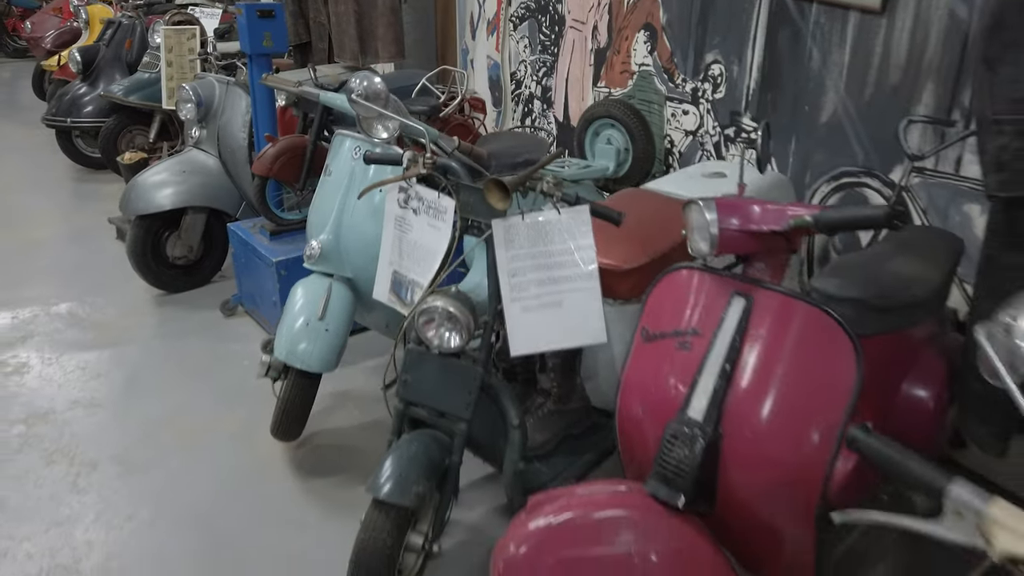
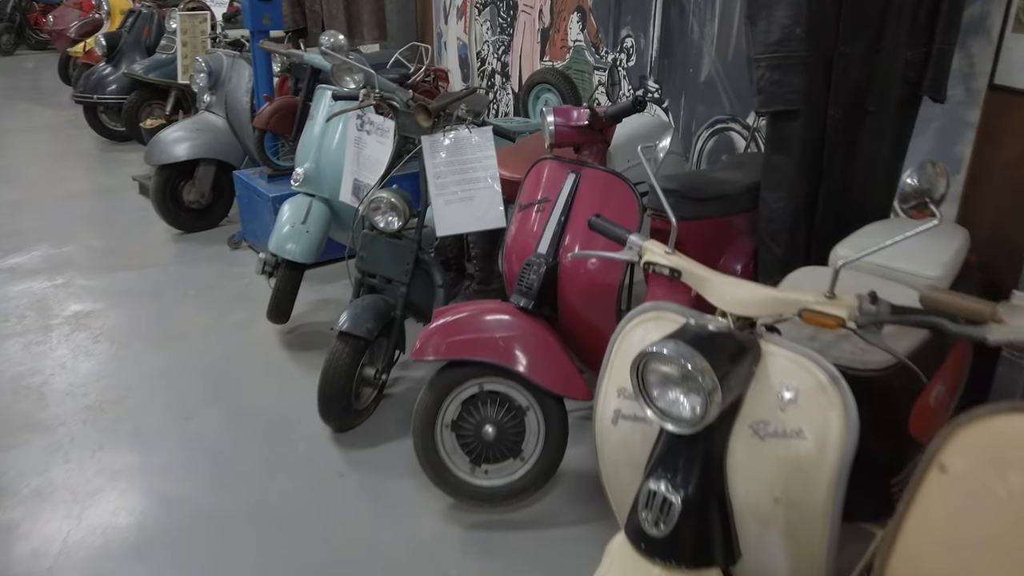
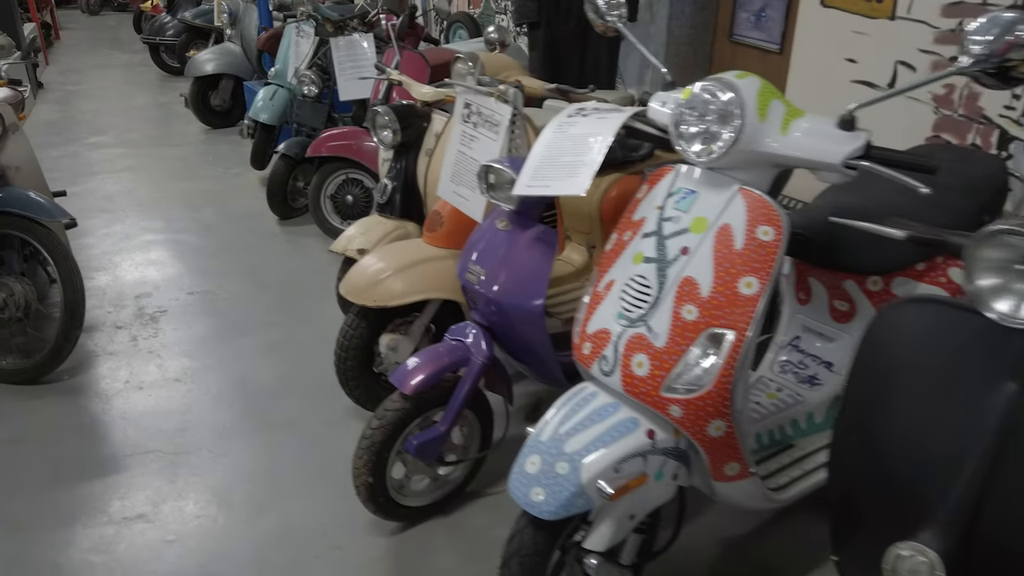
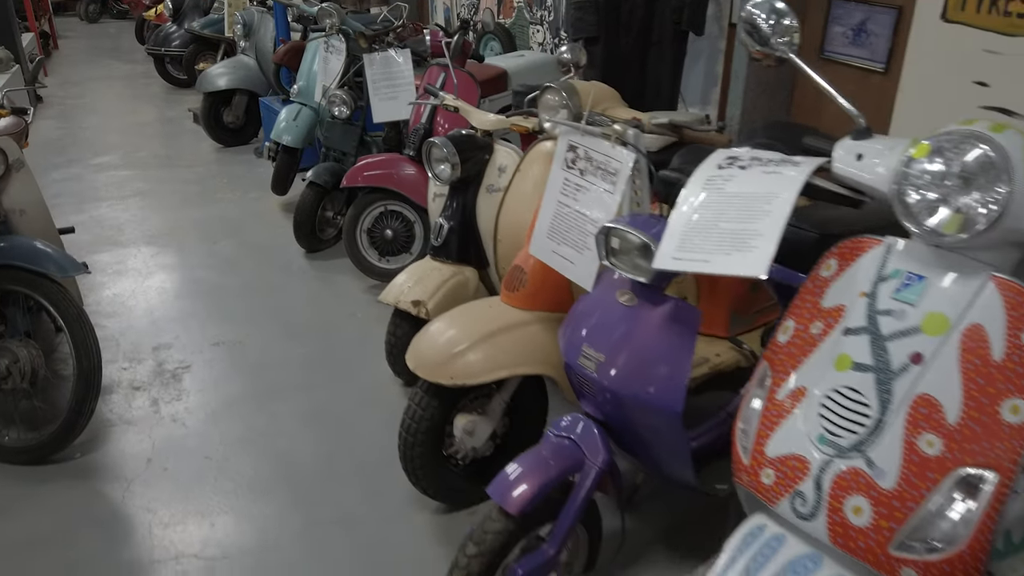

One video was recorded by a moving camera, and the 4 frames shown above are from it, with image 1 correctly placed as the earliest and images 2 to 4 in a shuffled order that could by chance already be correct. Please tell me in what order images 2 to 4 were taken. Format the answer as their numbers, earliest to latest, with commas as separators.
2, 4, 3
